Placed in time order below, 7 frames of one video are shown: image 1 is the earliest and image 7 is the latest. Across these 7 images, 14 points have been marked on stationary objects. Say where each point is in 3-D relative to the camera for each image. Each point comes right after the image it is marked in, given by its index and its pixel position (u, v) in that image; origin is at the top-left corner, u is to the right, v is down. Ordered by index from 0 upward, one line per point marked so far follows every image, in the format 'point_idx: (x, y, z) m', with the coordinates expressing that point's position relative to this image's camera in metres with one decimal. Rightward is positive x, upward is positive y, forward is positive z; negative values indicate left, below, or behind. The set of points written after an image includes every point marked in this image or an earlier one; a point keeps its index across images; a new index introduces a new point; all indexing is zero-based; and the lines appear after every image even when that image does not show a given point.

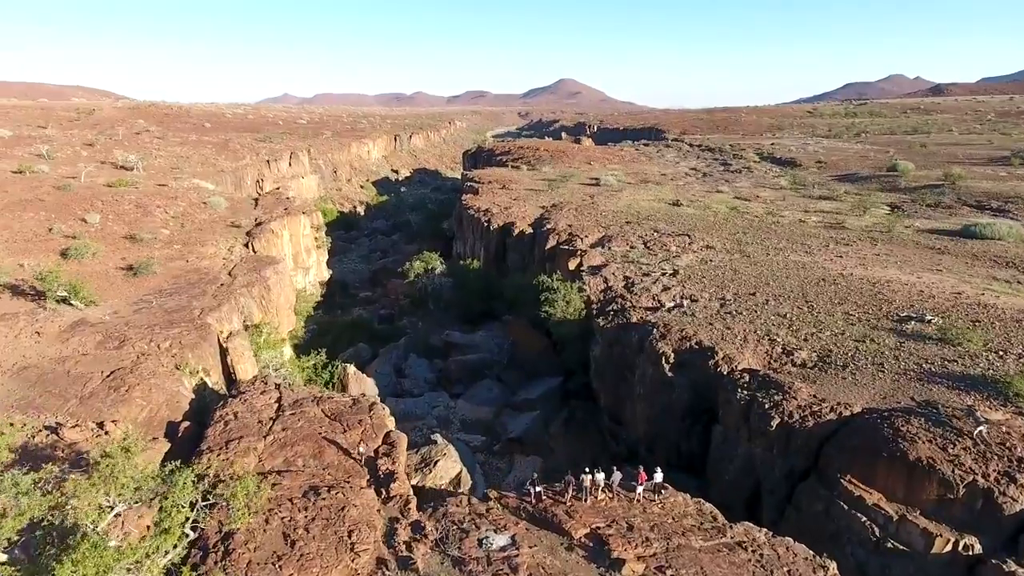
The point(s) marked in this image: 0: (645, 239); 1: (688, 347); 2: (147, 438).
0: (+3.8, +1.4, +18.4) m
1: (+3.0, -1.0, +10.8) m
2: (-4.6, -1.9, +8.2) m
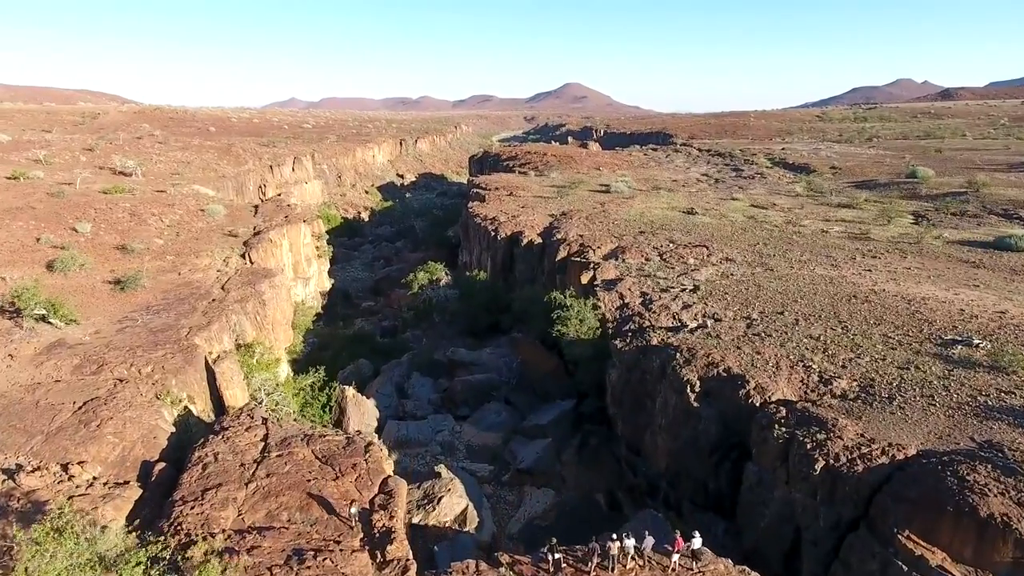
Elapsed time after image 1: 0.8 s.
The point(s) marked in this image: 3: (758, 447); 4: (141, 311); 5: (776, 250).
0: (+4.1, +1.0, +17.4) m
1: (+3.1, -1.3, +9.9) m
2: (-4.5, -2.2, +7.3) m
3: (+3.3, -2.1, +8.7) m
4: (-7.3, -0.4, +12.5) m
5: (+7.3, +1.0, +17.7) m
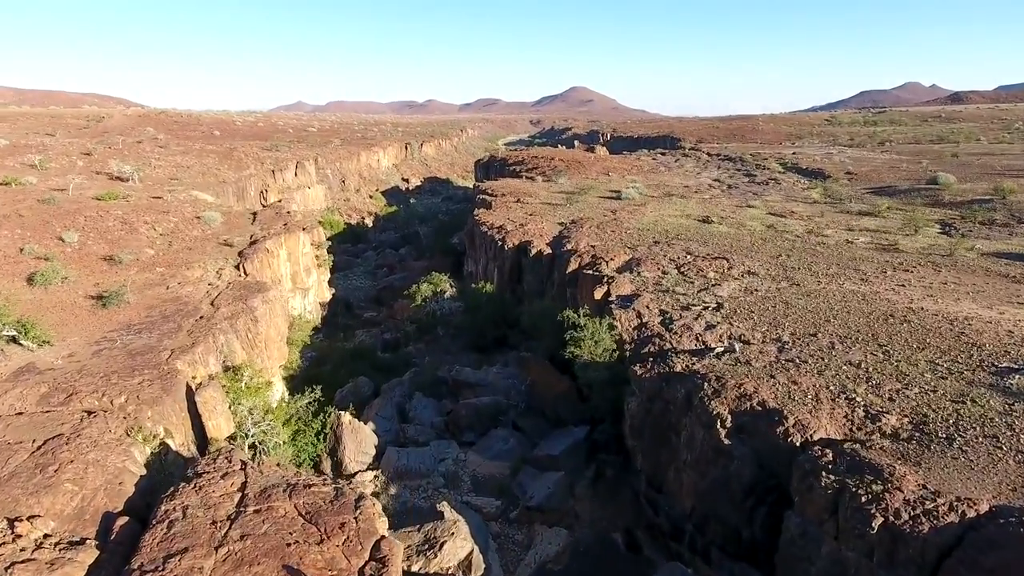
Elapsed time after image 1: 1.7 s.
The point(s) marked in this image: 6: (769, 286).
0: (+4.3, +0.6, +16.5) m
1: (+3.3, -1.7, +8.9) m
2: (-4.4, -2.5, +6.4) m
3: (+3.5, -2.5, +7.7) m
4: (-7.1, -0.8, +11.7) m
5: (+7.5, +0.7, +16.6) m
6: (+5.8, 0.0, +14.5) m
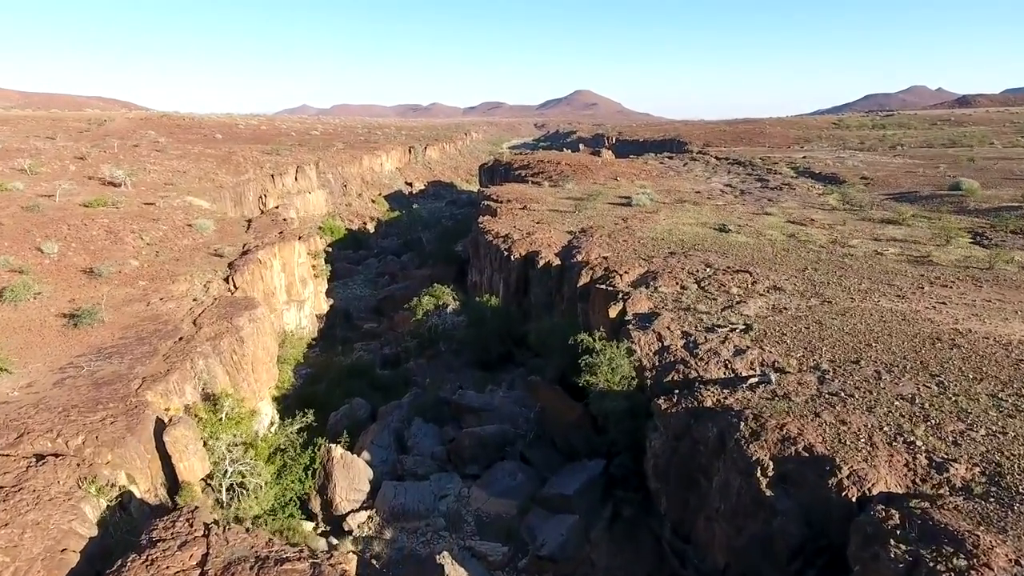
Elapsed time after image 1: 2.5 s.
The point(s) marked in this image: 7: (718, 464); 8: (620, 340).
0: (+4.4, +0.3, +15.3) m
1: (+3.4, -2.0, +7.7) m
2: (-4.3, -2.8, +5.3) m
3: (+3.6, -2.8, +6.5) m
4: (-7.0, -1.1, +10.6) m
5: (+7.7, +0.3, +15.5) m
6: (+6.0, -0.3, +13.4) m
7: (+2.7, -2.3, +8.4) m
8: (+1.9, -0.9, +11.6) m
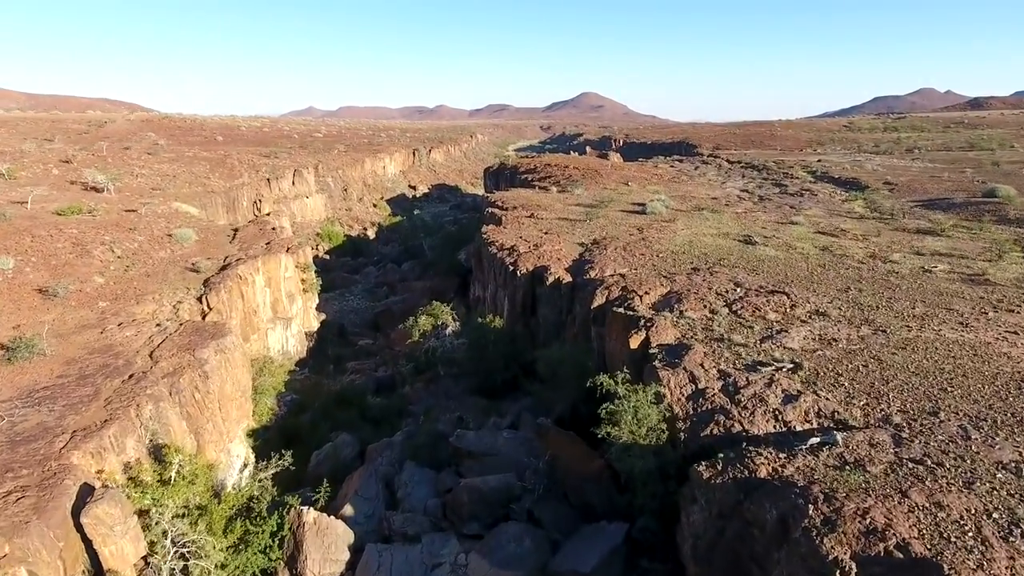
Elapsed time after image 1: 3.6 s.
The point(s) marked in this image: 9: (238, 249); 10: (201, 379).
0: (+4.6, -0.2, +13.6) m
1: (+3.5, -2.5, +6.0) m
2: (-4.2, -3.3, +3.6) m
3: (+3.6, -3.3, +4.8) m
4: (-6.9, -1.5, +8.9) m
5: (+7.8, -0.2, +13.7) m
6: (+6.1, -0.8, +11.6) m
7: (+2.8, -2.8, +6.6) m
8: (+2.0, -1.4, +9.8) m
9: (-8.3, +1.2, +19.3) m
10: (-5.2, -1.5, +10.7) m
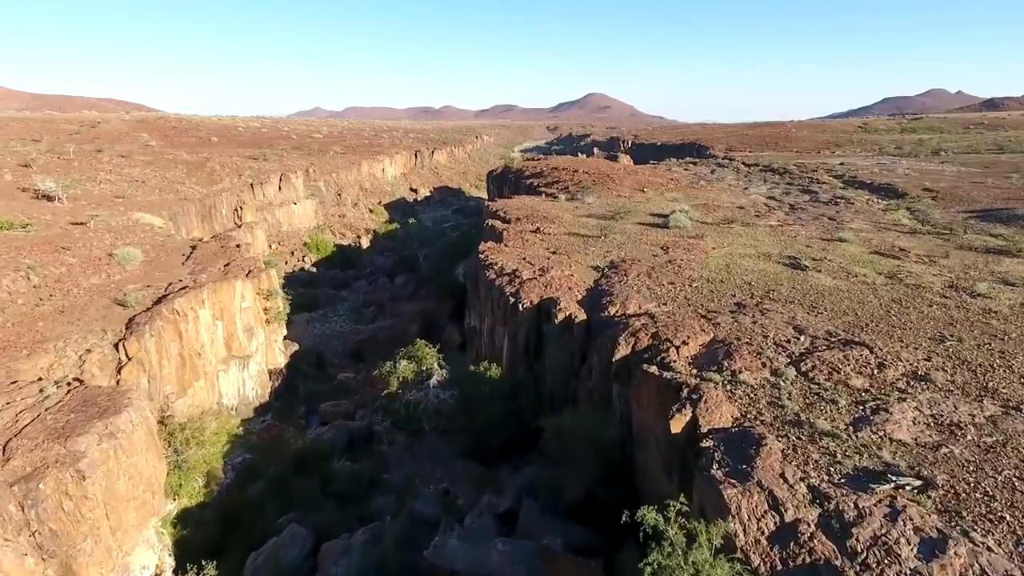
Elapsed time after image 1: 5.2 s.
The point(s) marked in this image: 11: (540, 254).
0: (+4.6, -1.1, +10.4) m
1: (+3.4, -3.3, +2.8) m
2: (-4.4, -4.0, +0.5) m
3: (+3.5, -4.1, +1.6) m
4: (-6.9, -2.3, +5.9) m
5: (+7.8, -1.1, +10.5) m
6: (+6.1, -1.7, +8.4) m
7: (+2.7, -3.6, +3.5) m
8: (+2.0, -2.2, +6.7) m
9: (-8.2, +0.4, +16.3) m
10: (-5.2, -2.3, +7.7) m
11: (+0.8, +0.9, +17.3) m
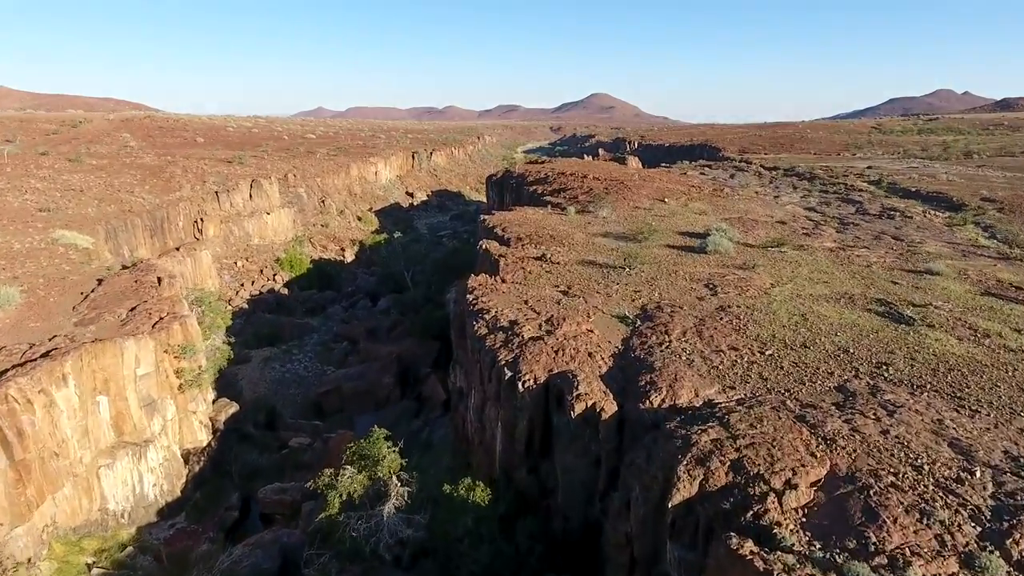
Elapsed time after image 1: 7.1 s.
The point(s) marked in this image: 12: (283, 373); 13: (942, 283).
0: (+4.5, -2.2, +6.2) m
1: (+3.2, -4.4, -1.4) m
2: (-4.5, -5.1, -3.7) m
3: (+3.4, -5.2, -2.6) m
4: (-7.0, -3.4, +1.6) m
5: (+7.7, -2.2, +6.2) m
6: (+6.0, -2.8, +4.2) m
7: (+2.6, -4.6, -0.8) m
8: (+1.9, -3.3, +2.4) m
9: (-8.3, -0.6, +12.1) m
10: (-5.3, -3.4, +3.4) m
11: (+0.7, -0.2, +13.1) m
12: (-7.1, -2.6, +19.6) m
13: (+9.8, +0.1, +14.6) m
